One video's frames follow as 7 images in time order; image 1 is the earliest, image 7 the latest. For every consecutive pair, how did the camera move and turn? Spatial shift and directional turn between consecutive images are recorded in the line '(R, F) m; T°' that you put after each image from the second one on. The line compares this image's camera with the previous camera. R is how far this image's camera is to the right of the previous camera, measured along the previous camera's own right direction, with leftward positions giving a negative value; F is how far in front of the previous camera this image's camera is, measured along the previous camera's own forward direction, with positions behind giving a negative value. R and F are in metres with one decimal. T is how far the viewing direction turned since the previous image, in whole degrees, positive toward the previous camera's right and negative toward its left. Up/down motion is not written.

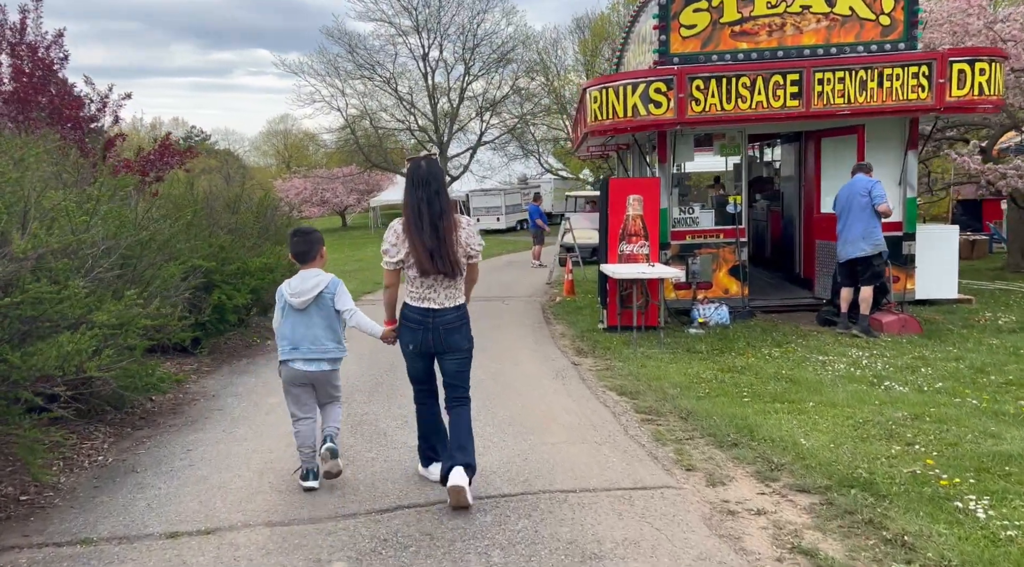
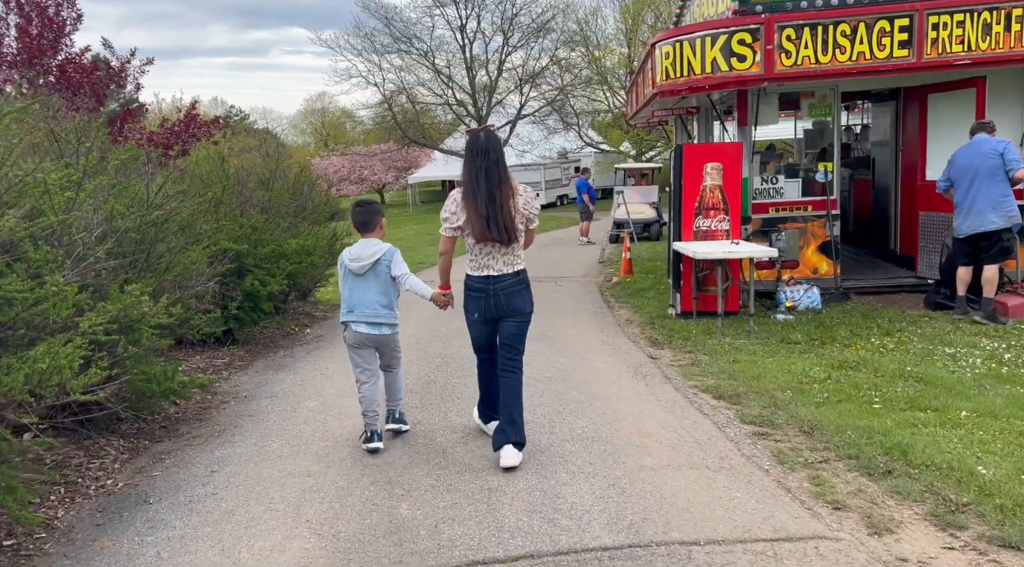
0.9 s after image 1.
(-0.3, +1.1) m; -3°
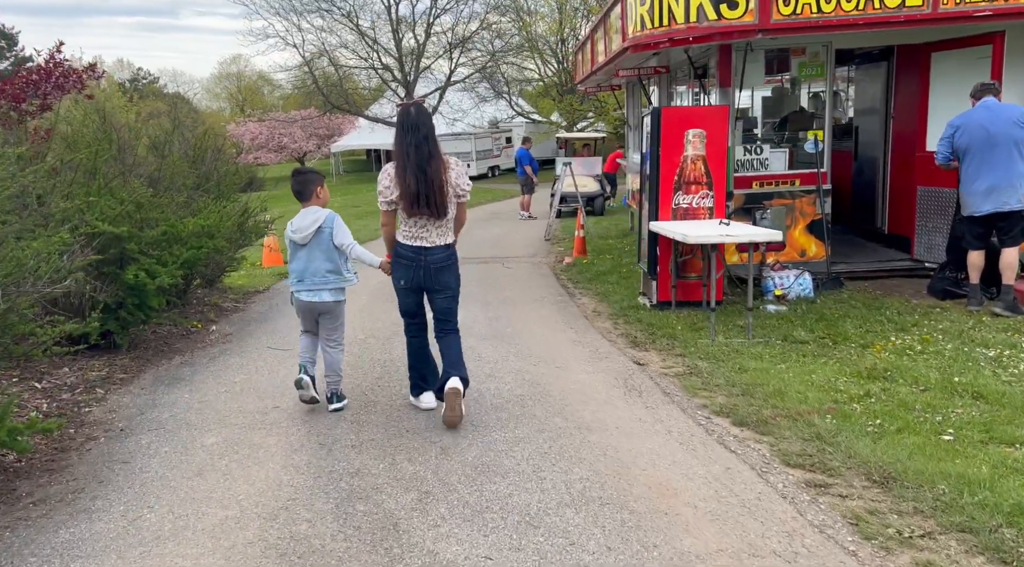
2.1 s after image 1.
(-0.2, +1.4) m; +5°
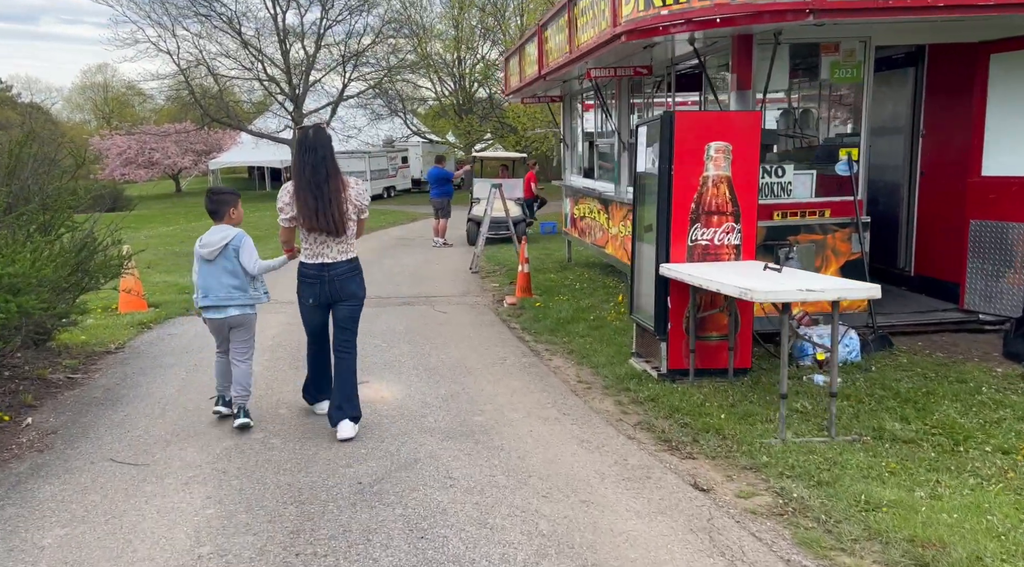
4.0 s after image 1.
(-0.5, +2.2) m; +8°
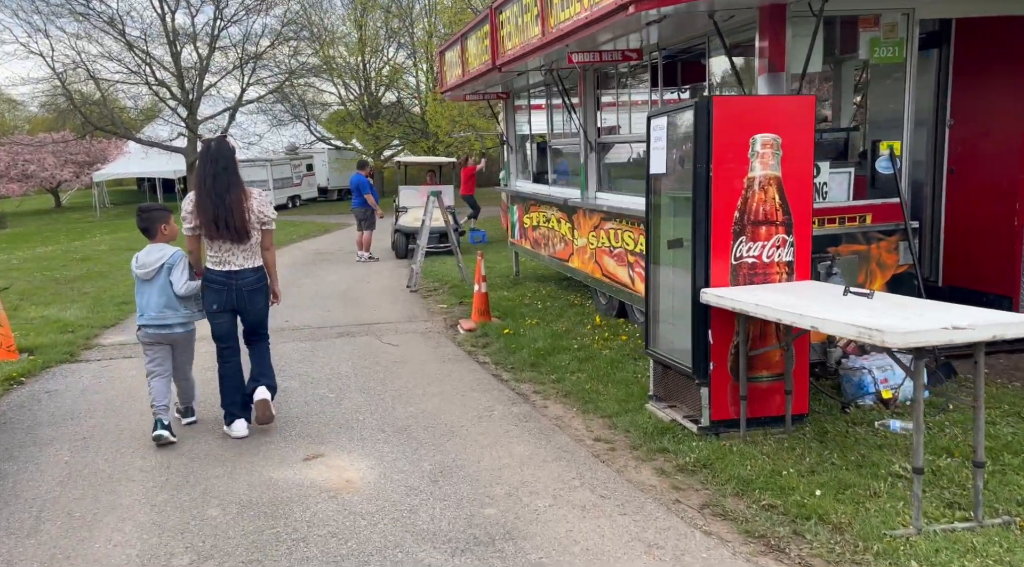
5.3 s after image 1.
(-0.5, +1.4) m; +6°
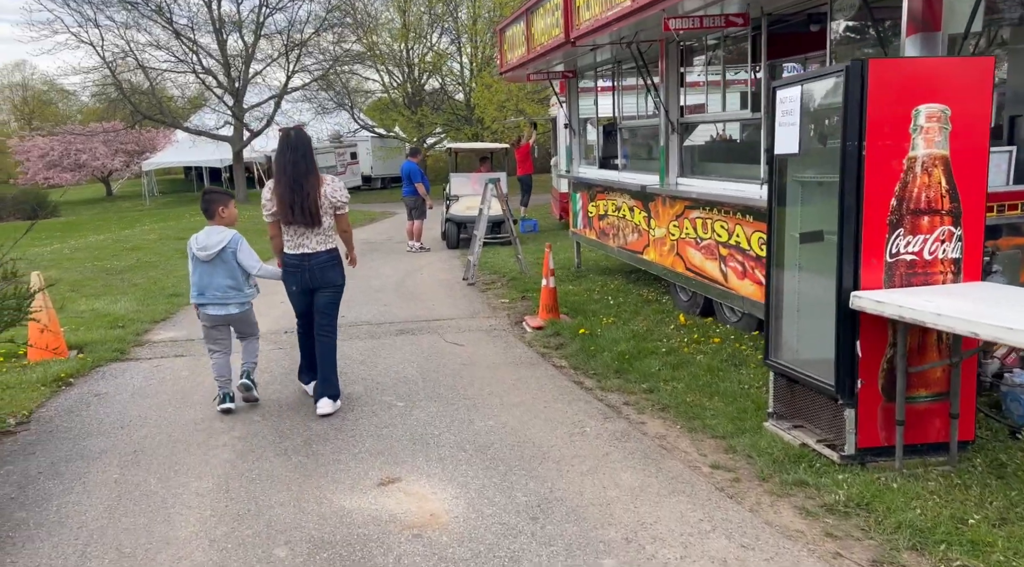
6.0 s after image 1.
(-0.3, +0.7) m; -3°
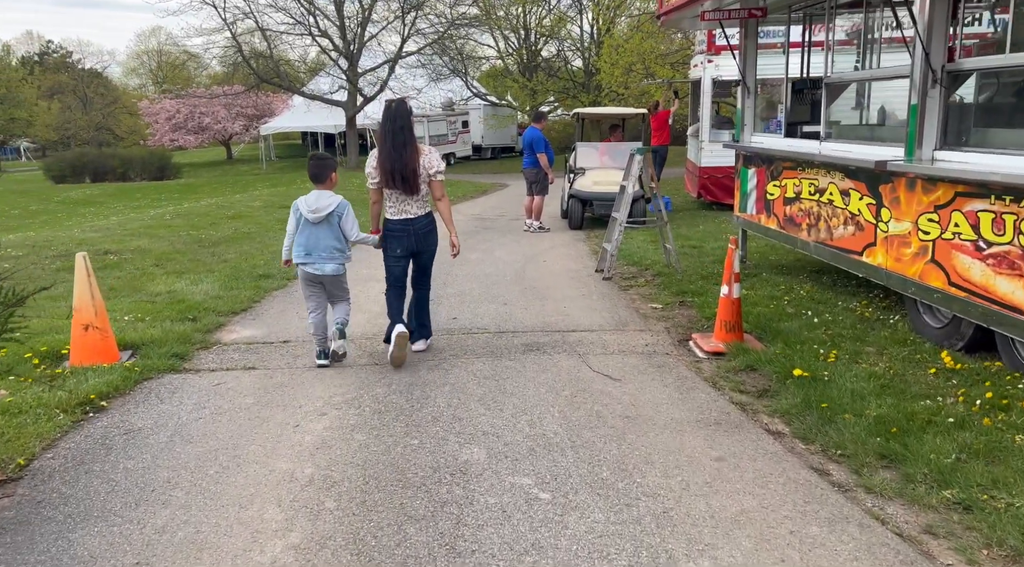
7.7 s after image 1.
(-0.5, +2.2) m; -7°
